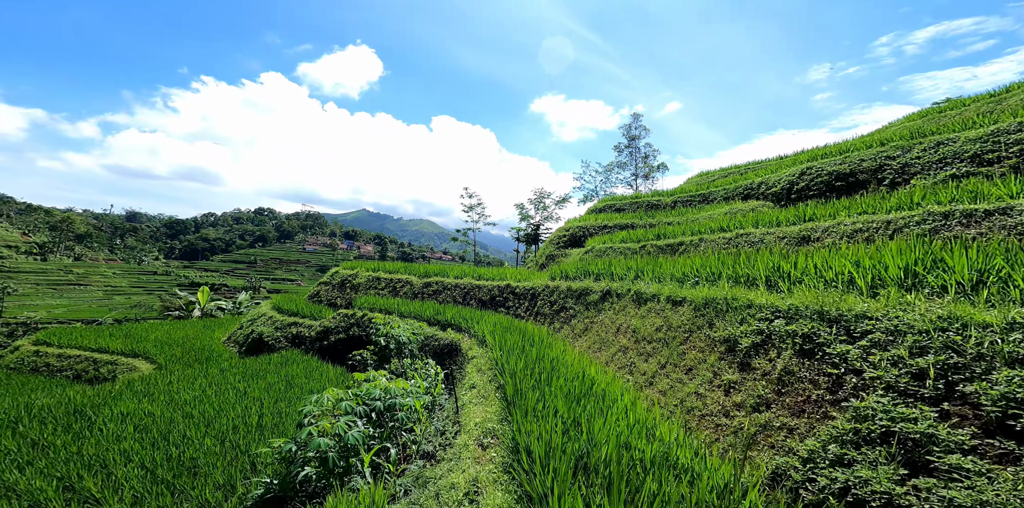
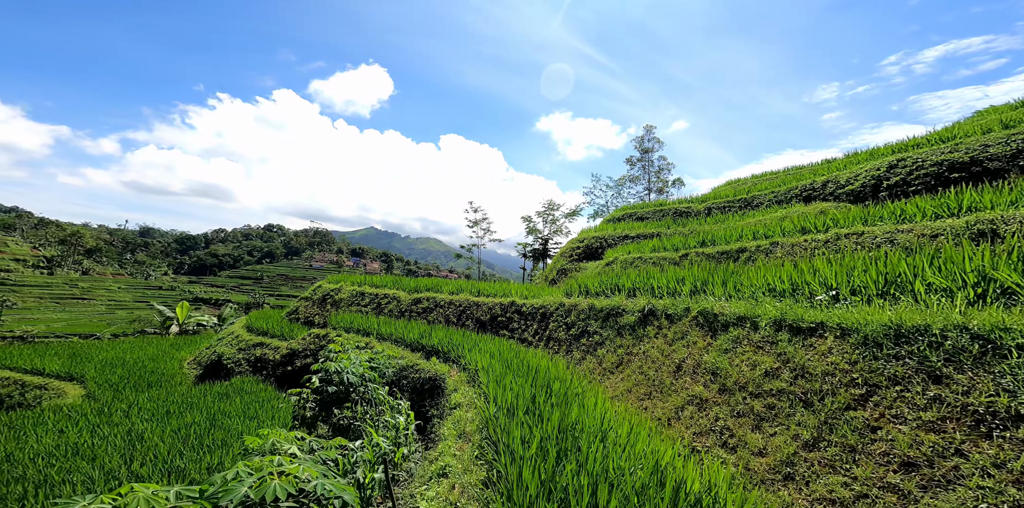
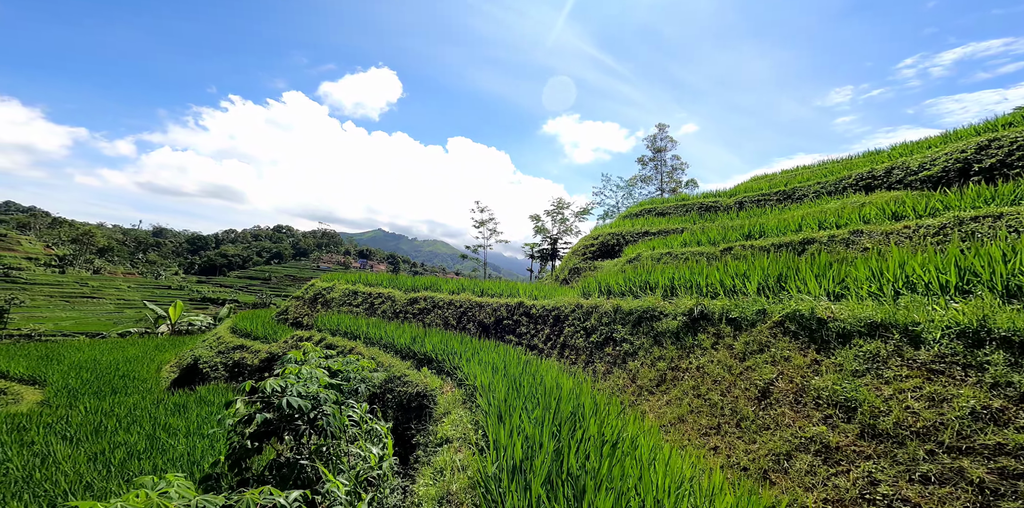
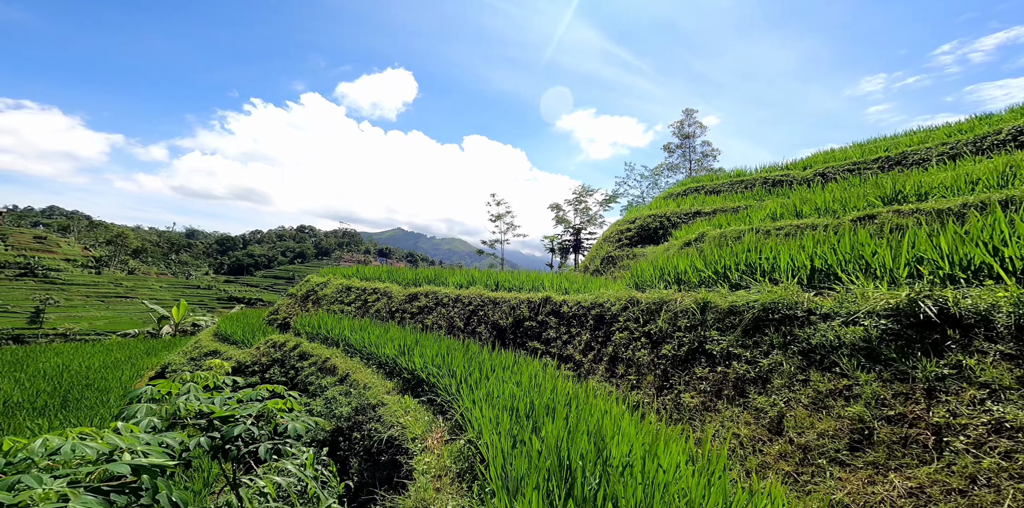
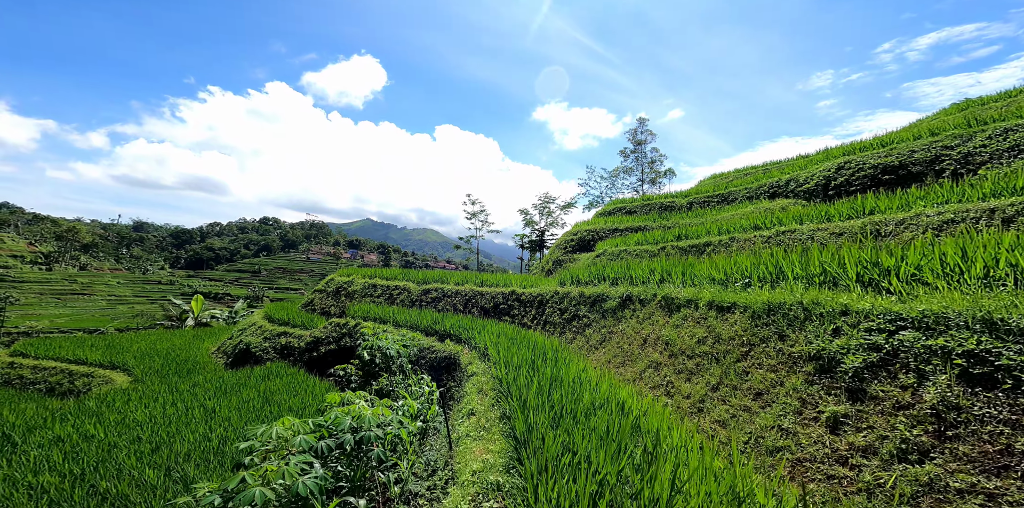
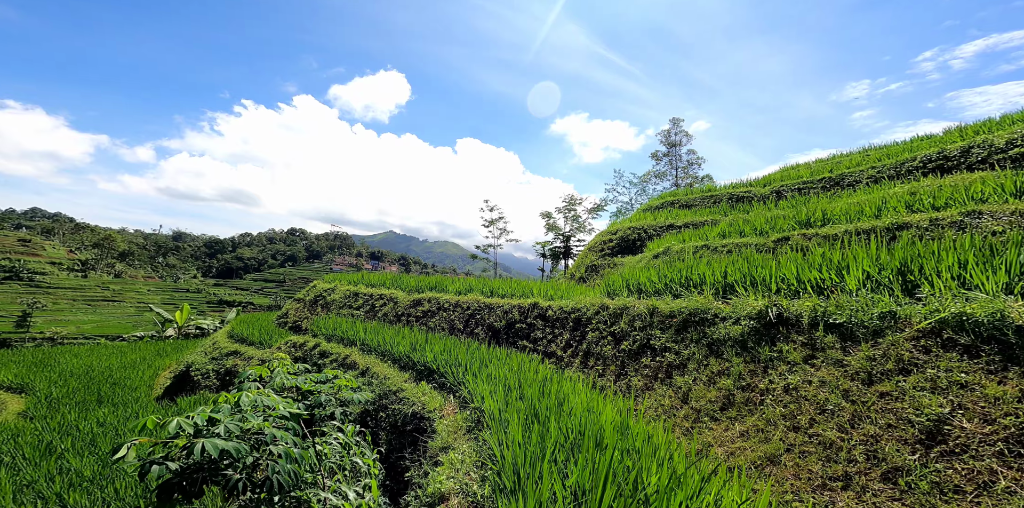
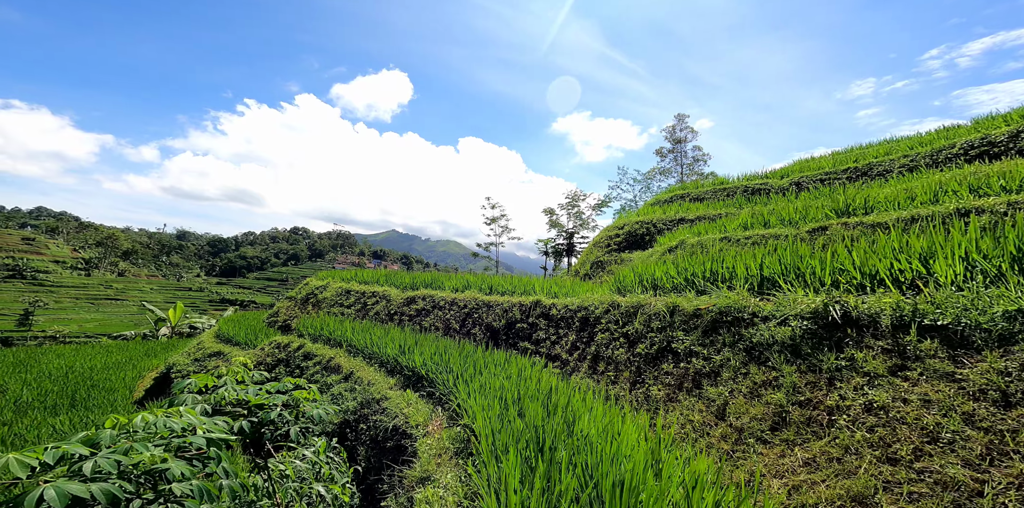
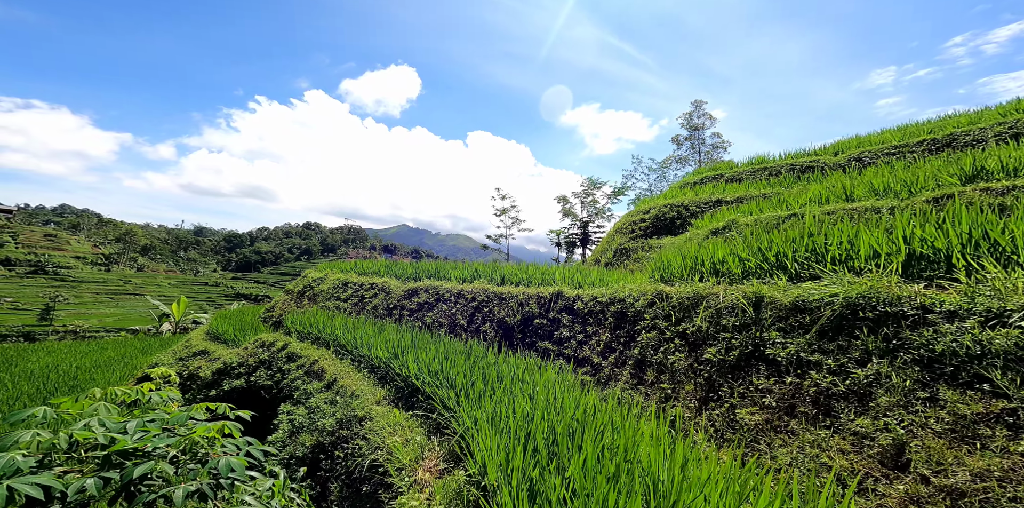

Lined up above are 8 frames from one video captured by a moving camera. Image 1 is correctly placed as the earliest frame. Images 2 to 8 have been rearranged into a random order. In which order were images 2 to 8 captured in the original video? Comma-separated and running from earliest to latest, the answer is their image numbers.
5, 2, 3, 6, 7, 4, 8
